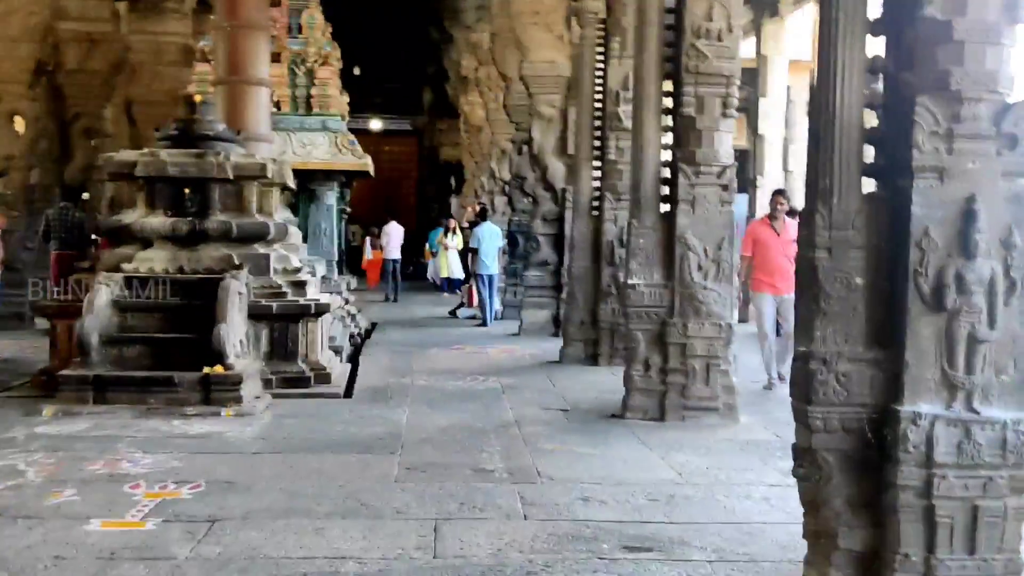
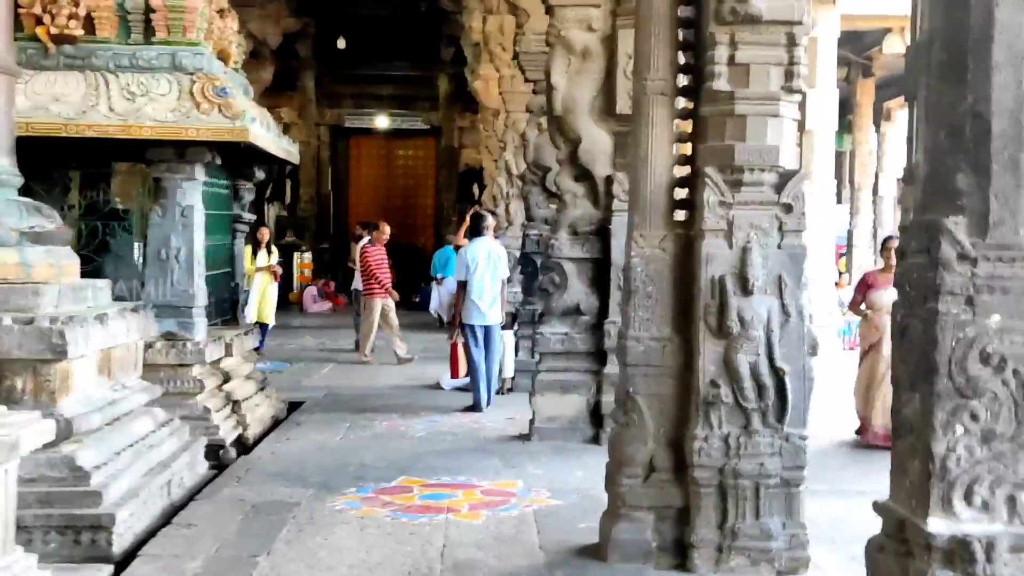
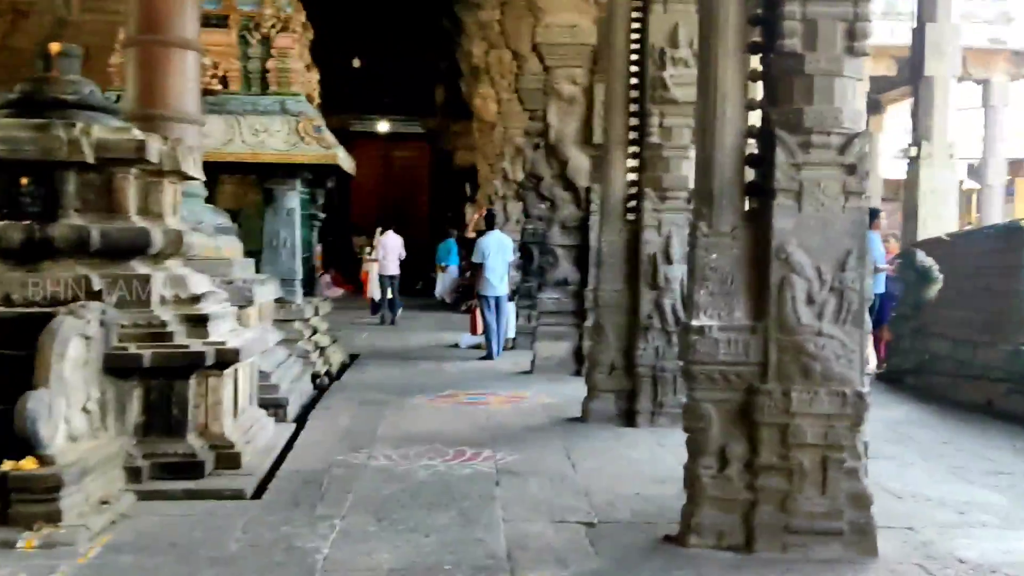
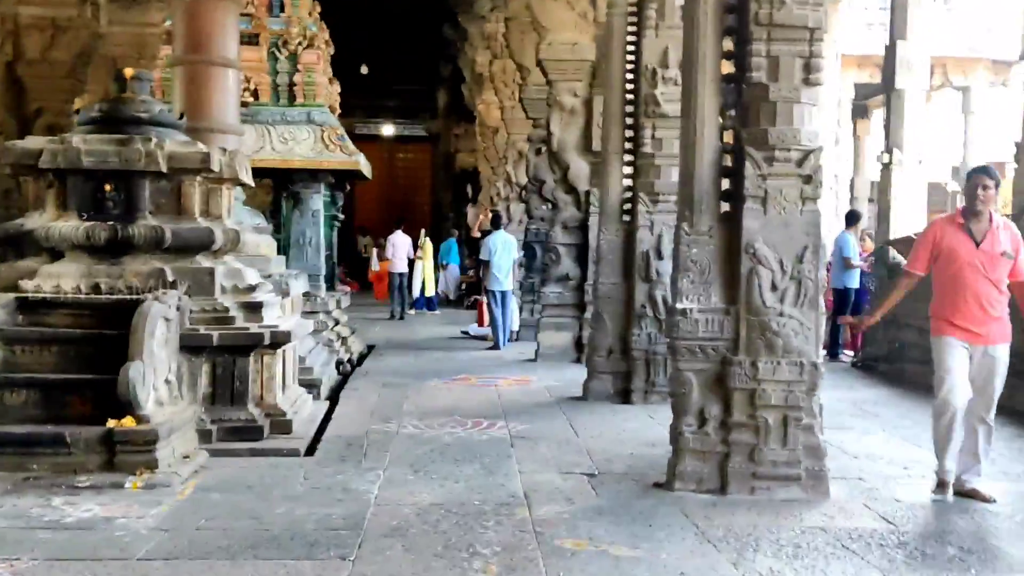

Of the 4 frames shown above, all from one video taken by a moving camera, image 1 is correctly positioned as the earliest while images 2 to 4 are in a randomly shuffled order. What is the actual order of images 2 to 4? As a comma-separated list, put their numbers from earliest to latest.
4, 3, 2
